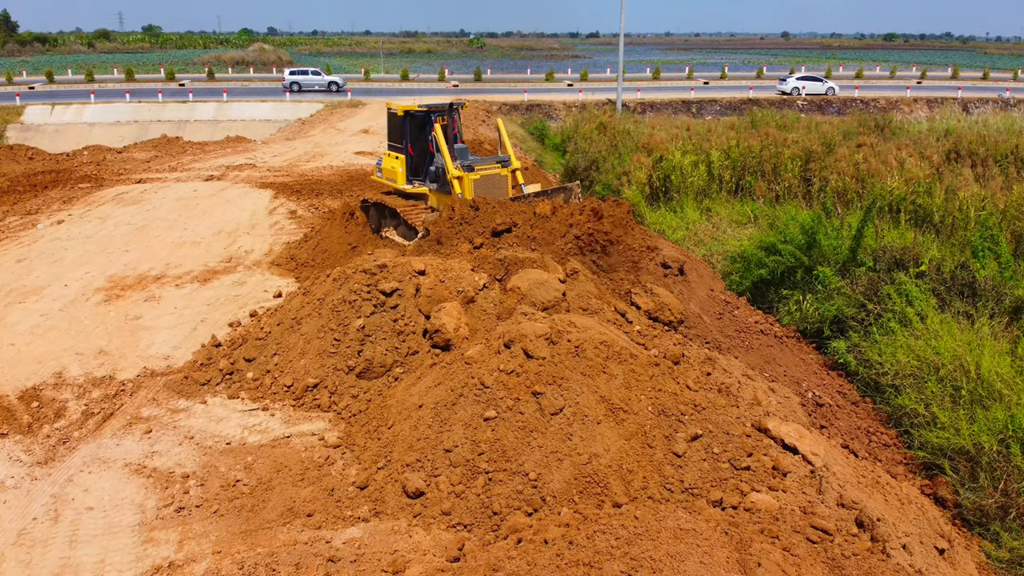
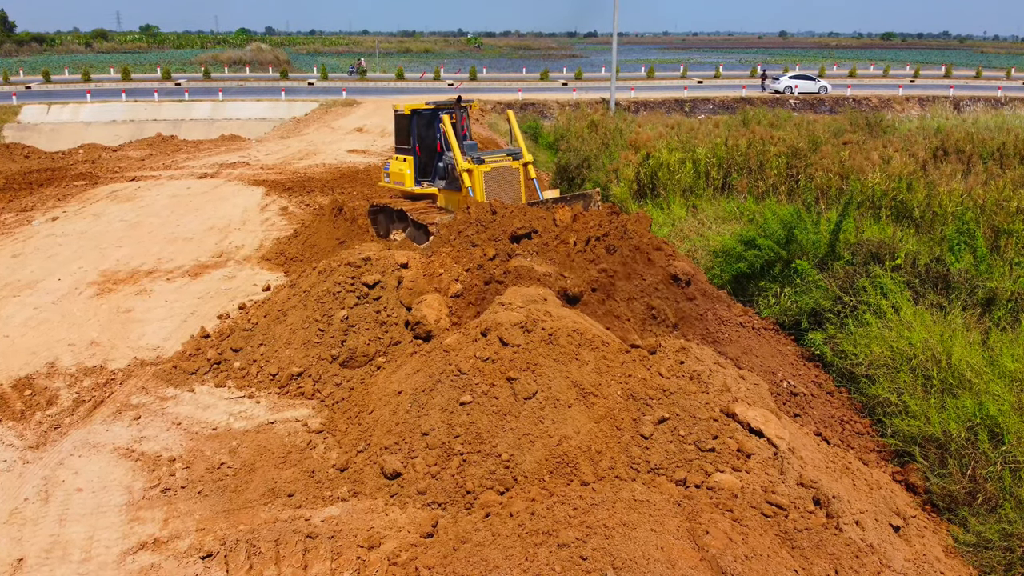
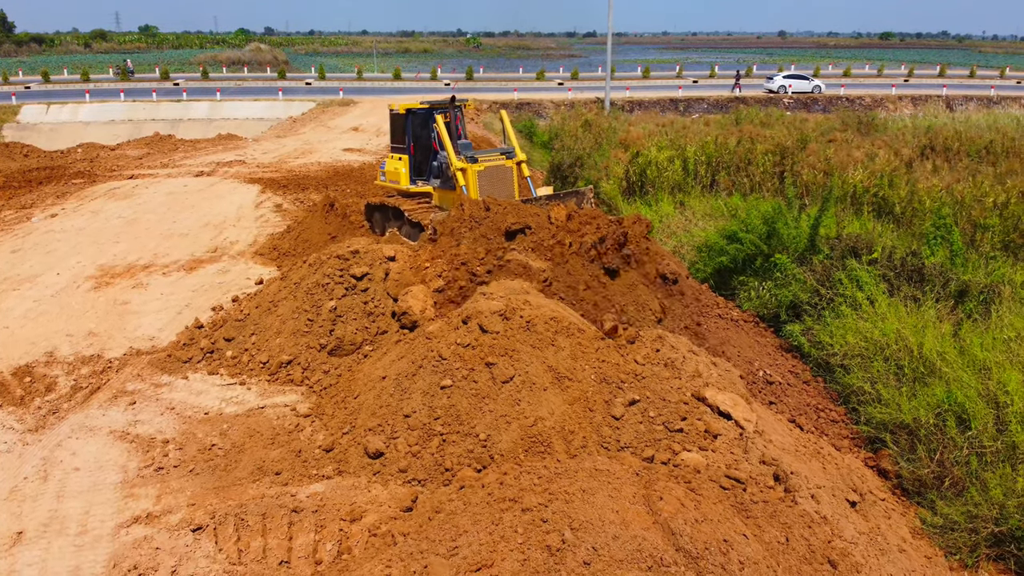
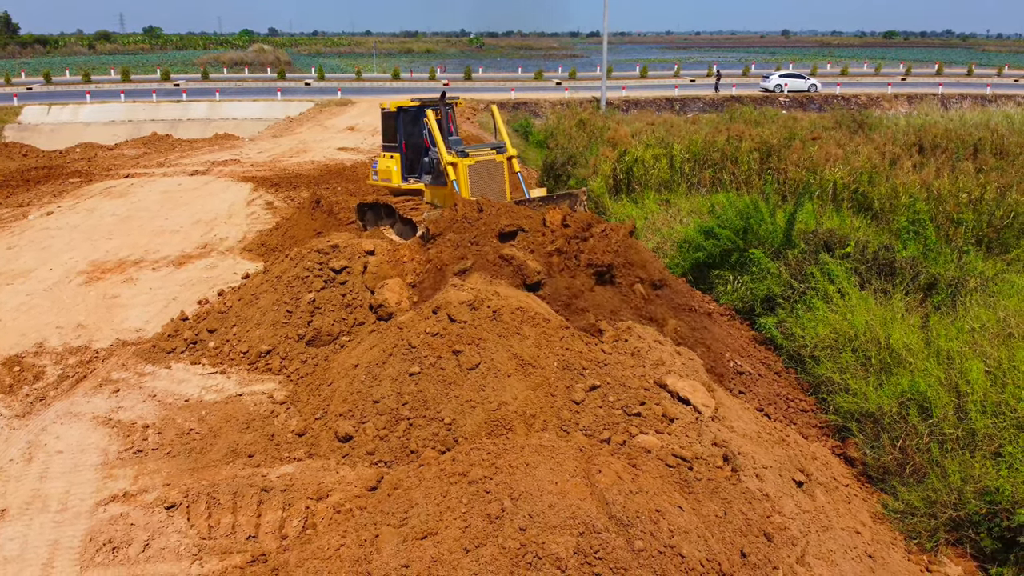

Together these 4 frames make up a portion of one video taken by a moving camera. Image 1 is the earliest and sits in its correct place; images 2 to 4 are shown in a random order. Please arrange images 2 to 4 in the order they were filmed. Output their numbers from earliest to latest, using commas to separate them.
2, 3, 4
